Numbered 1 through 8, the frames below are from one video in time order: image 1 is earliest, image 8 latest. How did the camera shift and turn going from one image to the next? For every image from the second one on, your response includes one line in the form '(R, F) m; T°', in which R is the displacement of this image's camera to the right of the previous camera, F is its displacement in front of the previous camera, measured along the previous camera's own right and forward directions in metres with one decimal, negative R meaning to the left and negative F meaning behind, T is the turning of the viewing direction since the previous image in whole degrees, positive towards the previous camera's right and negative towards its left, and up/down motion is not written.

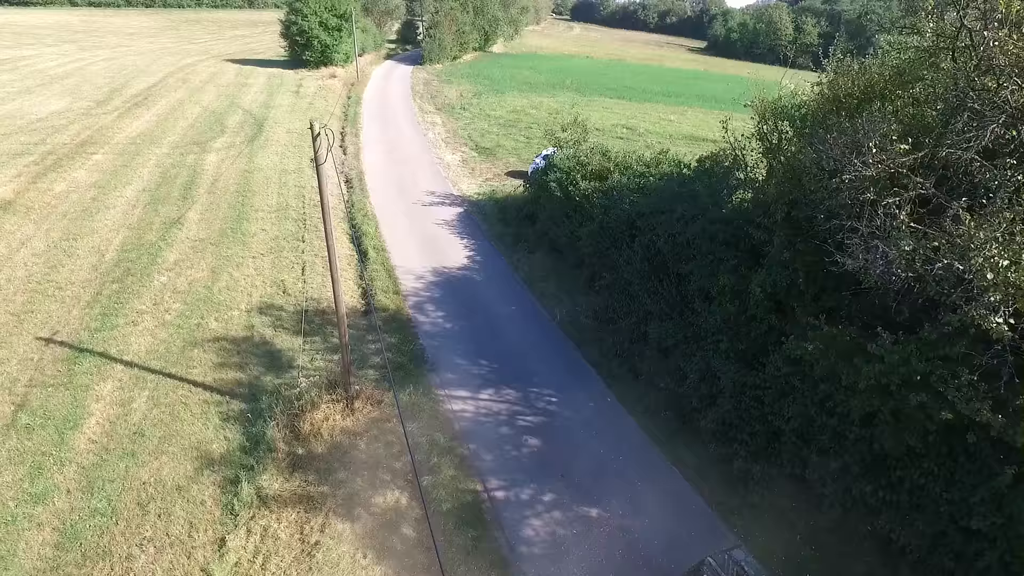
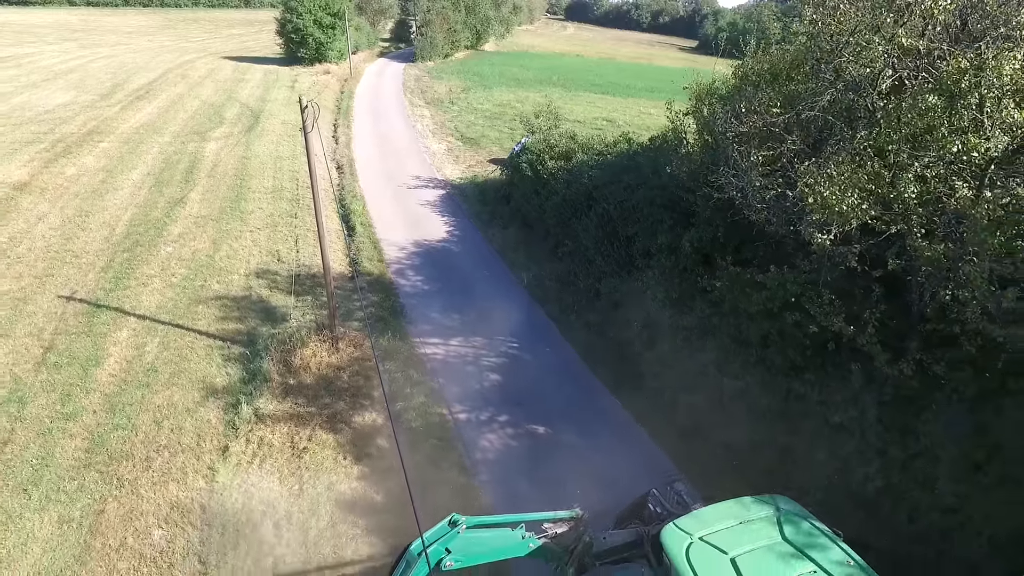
(+0.5, -1.3) m; 0°
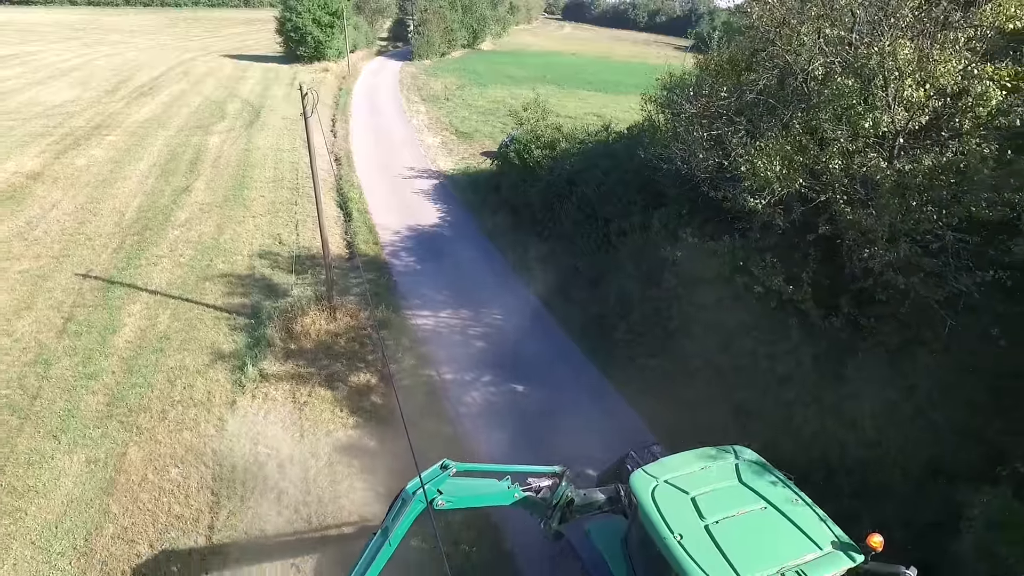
(+0.2, -0.8) m; 0°
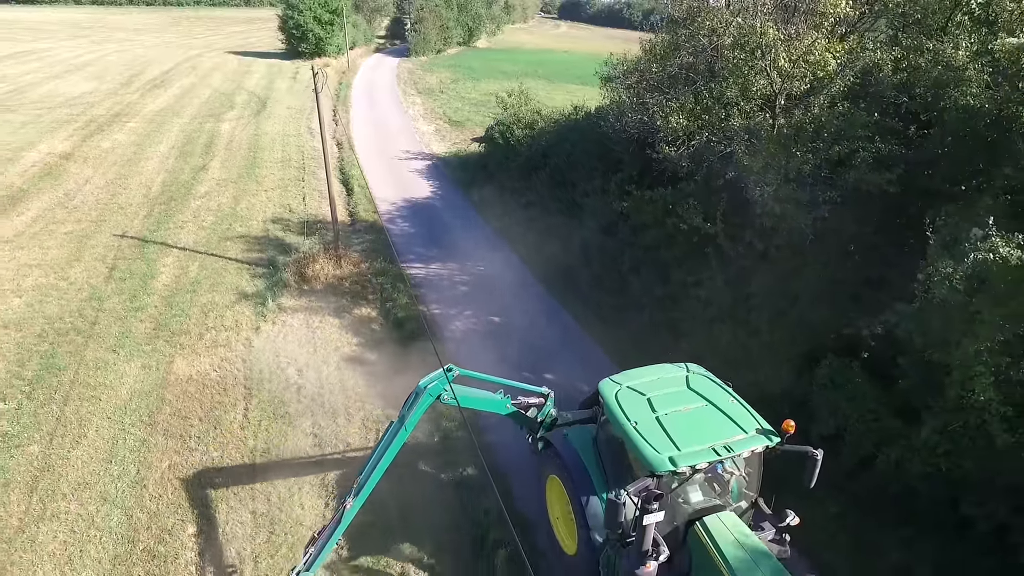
(+0.3, -1.8) m; 0°
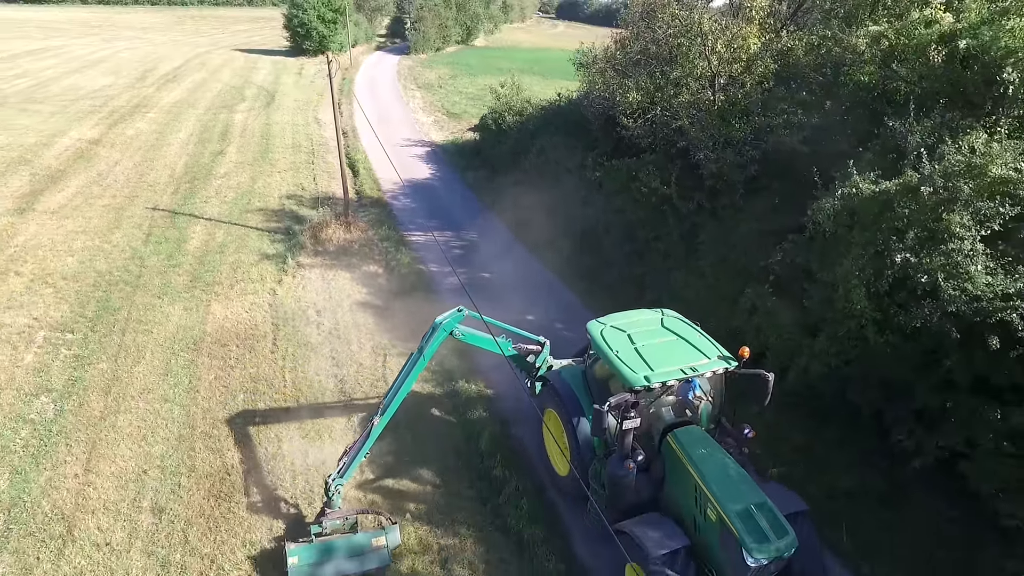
(+0.2, -1.6) m; 0°
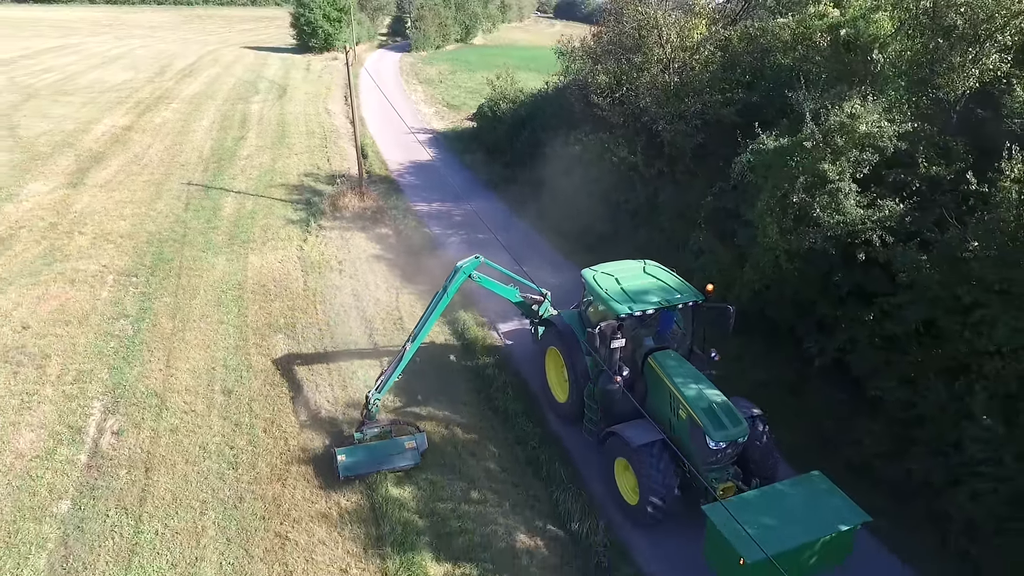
(+0.1, -2.0) m; 0°
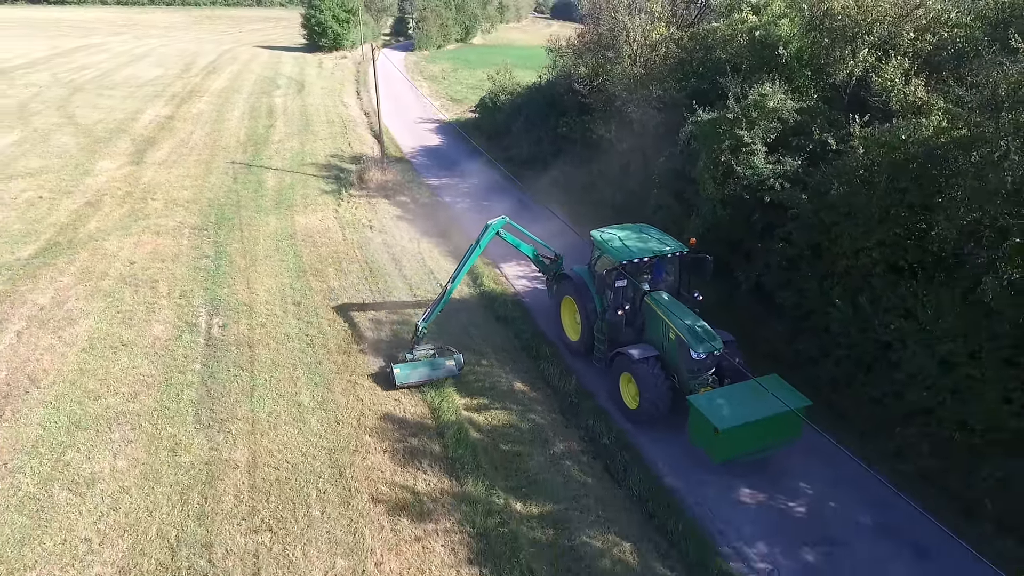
(0.0, -2.9) m; 0°
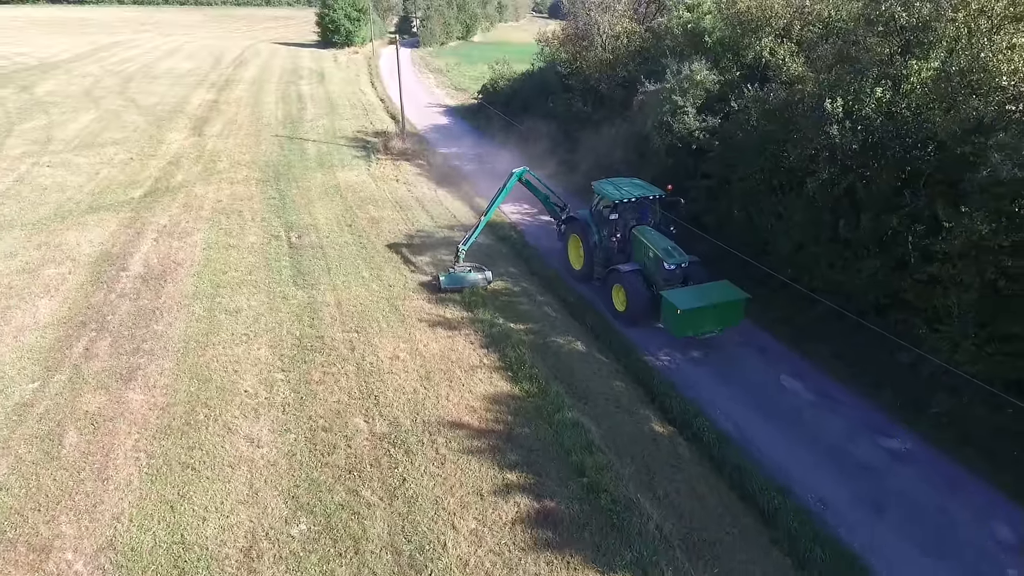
(+0.1, -4.1) m; 0°
